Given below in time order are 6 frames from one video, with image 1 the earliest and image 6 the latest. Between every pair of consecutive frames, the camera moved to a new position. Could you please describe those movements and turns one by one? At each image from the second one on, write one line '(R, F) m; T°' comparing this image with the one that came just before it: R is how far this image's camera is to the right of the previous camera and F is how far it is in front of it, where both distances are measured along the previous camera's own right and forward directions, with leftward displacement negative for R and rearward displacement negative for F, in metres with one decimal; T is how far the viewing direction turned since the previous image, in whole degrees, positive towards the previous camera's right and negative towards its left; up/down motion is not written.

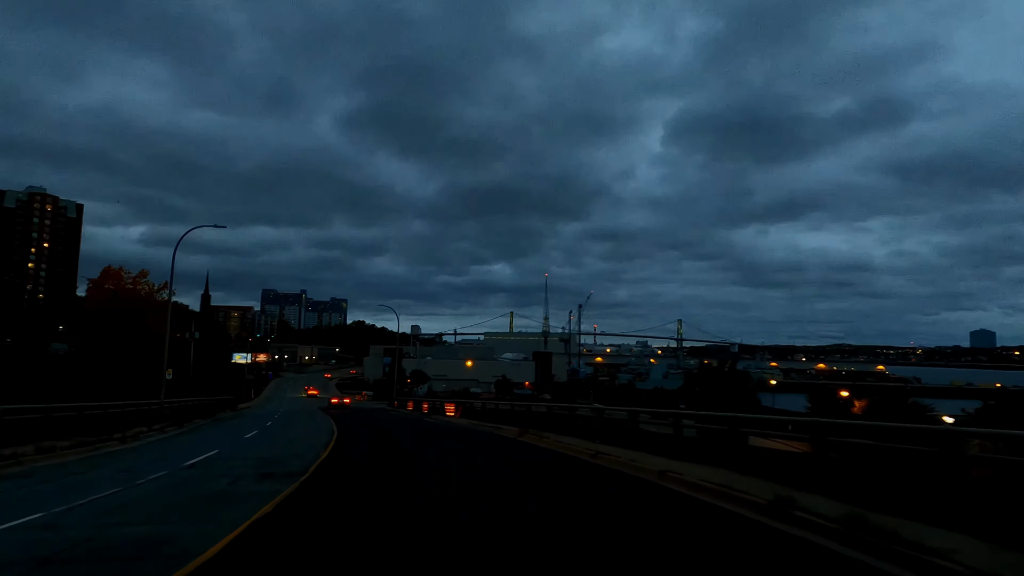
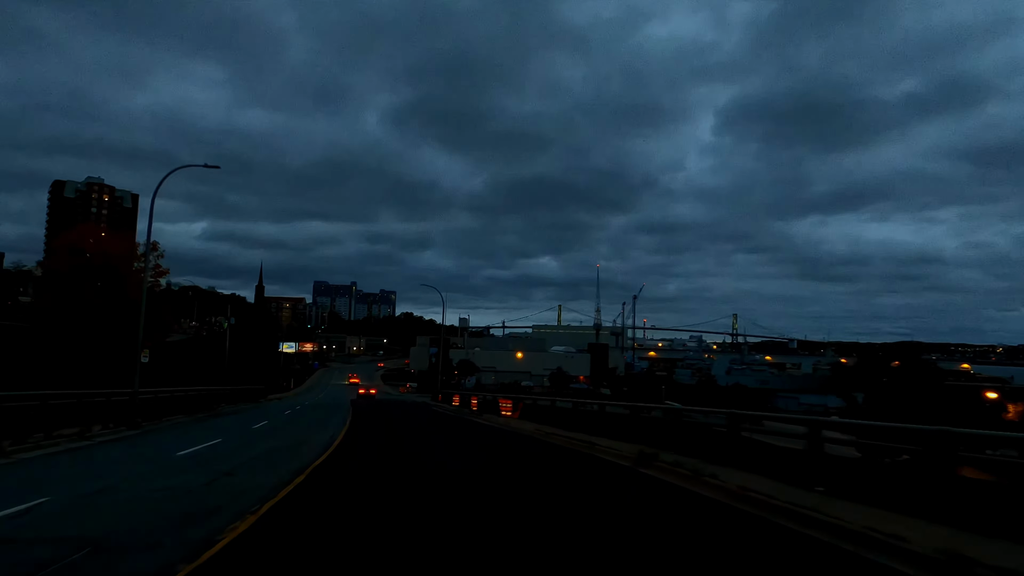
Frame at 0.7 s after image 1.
(-0.7, +4.7) m; -4°
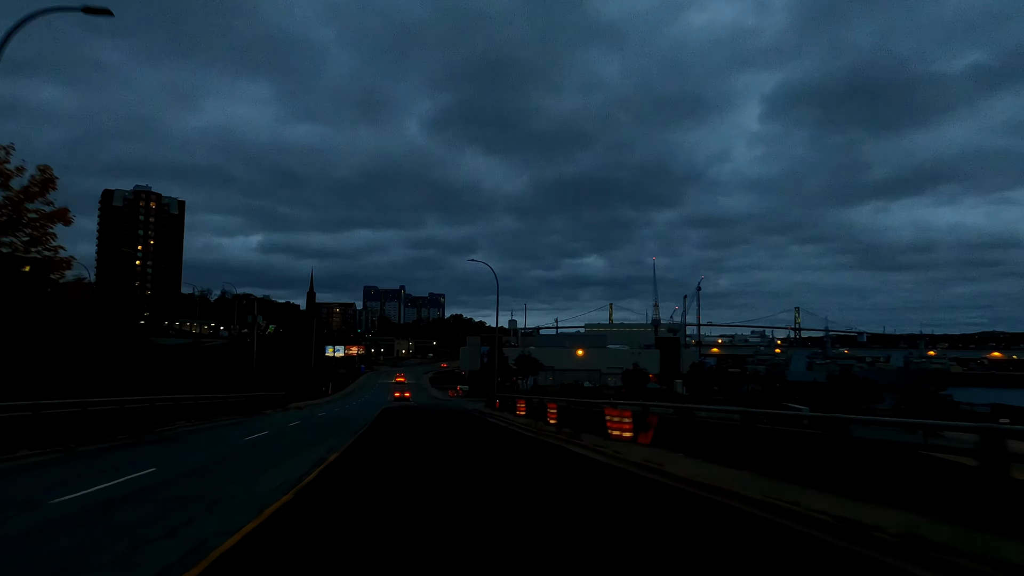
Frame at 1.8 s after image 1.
(-0.9, +6.7) m; -4°
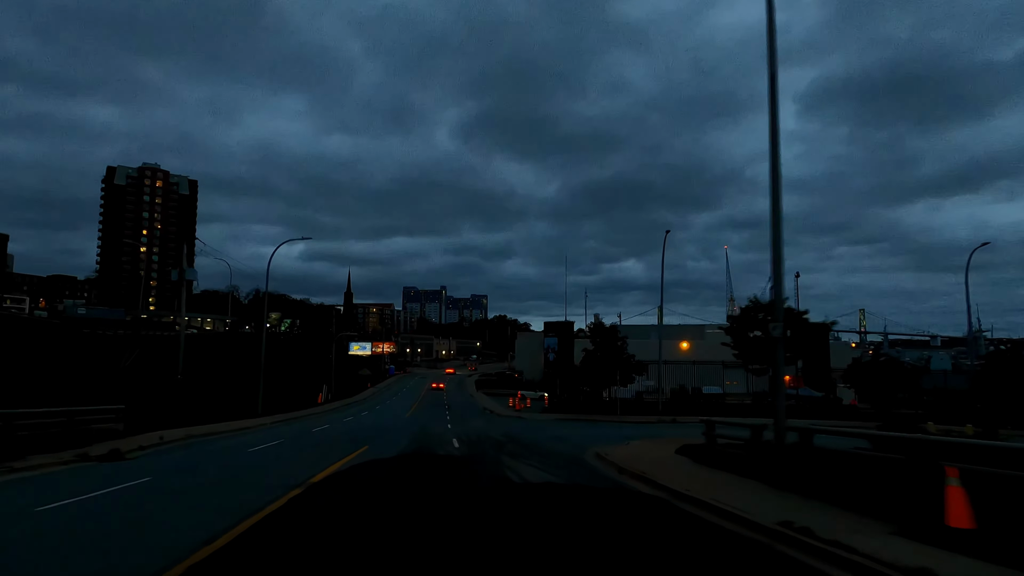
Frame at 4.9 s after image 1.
(-2.8, +18.1) m; -4°
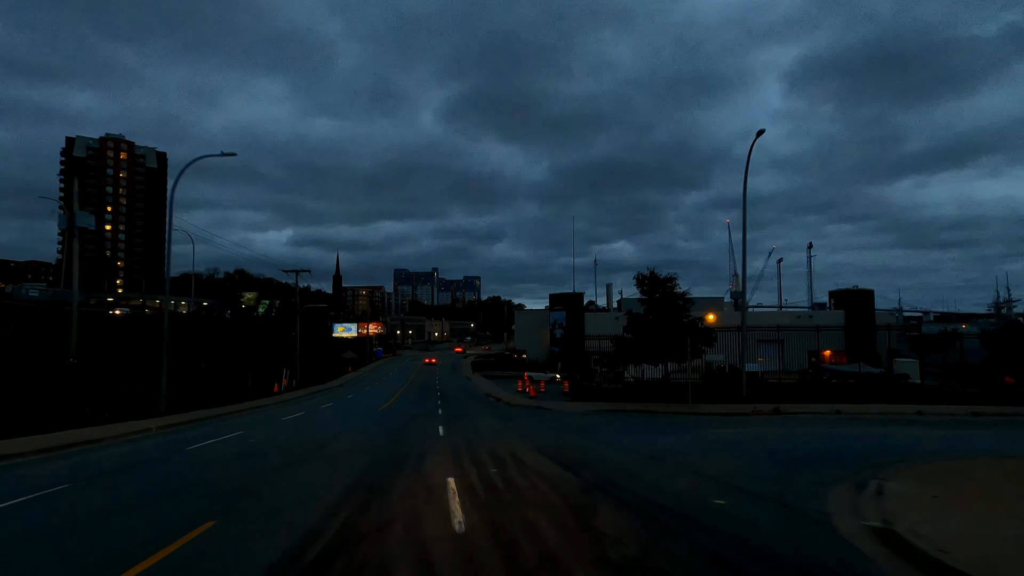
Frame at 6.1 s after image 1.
(-0.6, +6.2) m; +1°
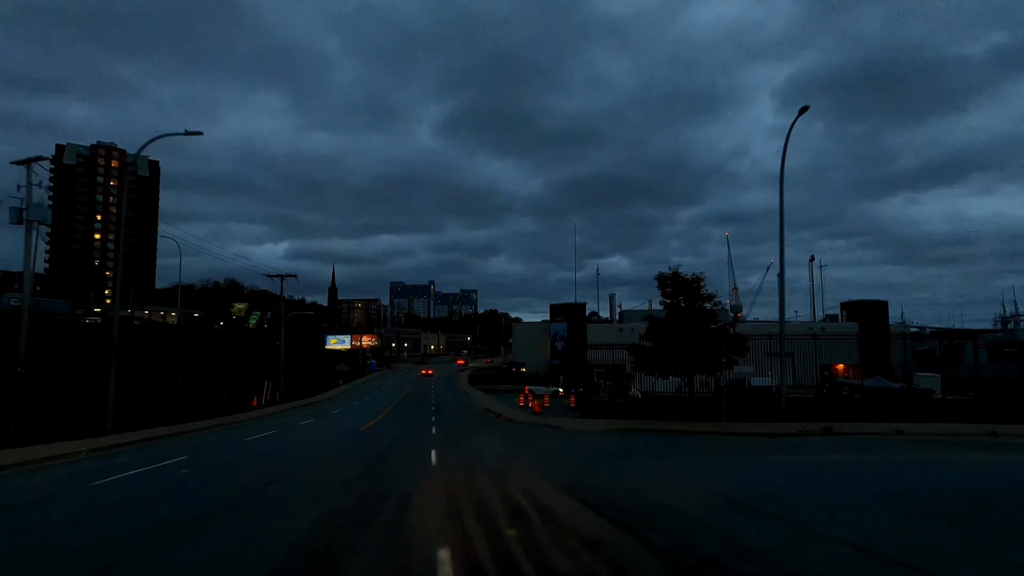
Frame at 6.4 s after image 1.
(-0.2, +1.8) m; 0°
